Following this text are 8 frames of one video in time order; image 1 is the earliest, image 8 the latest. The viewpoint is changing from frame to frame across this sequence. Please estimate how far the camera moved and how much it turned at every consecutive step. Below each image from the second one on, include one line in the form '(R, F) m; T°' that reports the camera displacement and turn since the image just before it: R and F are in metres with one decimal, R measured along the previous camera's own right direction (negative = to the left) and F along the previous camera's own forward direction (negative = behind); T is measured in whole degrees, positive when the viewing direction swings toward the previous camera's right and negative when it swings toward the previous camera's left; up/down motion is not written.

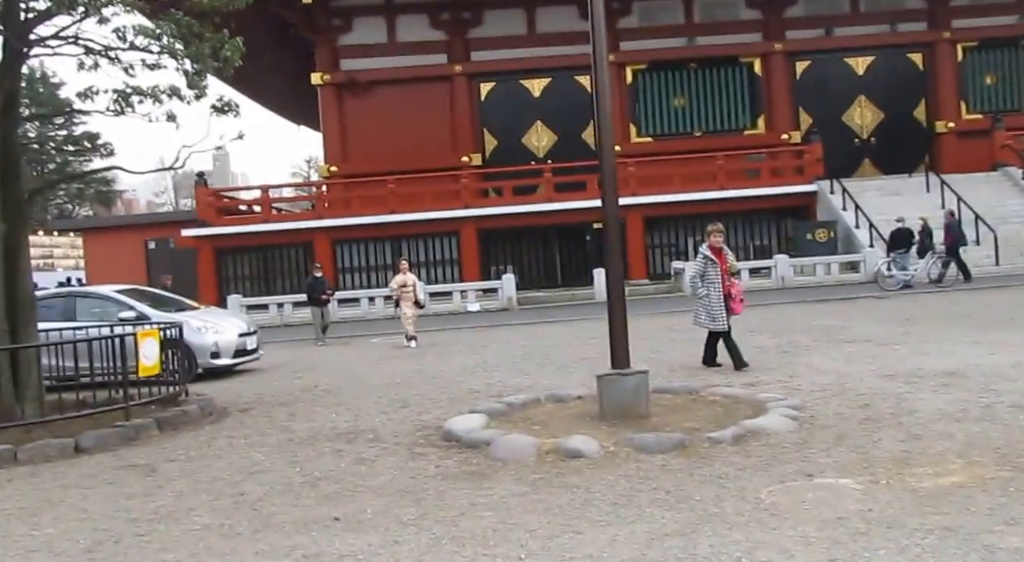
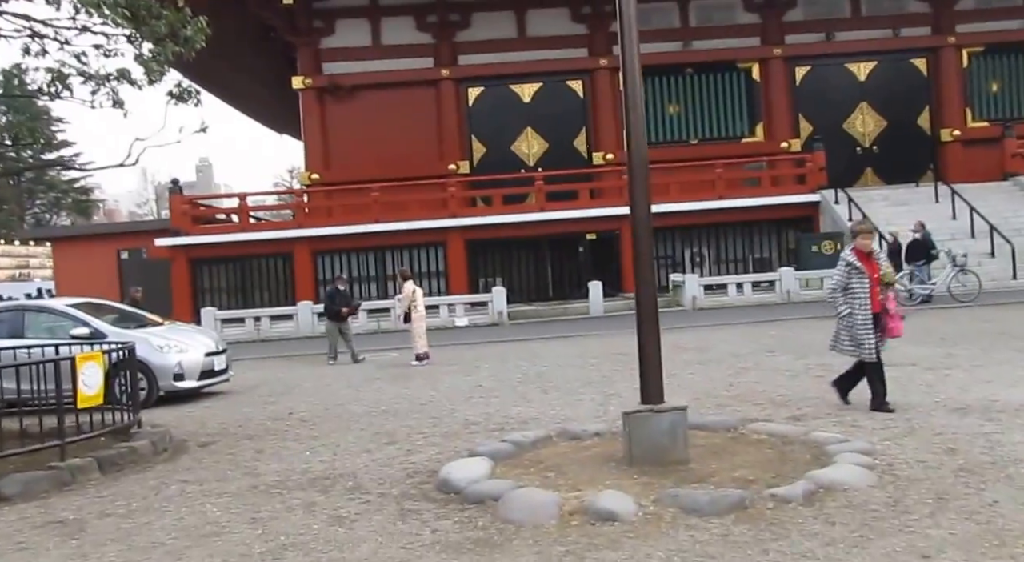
(-0.2, +1.3) m; +1°
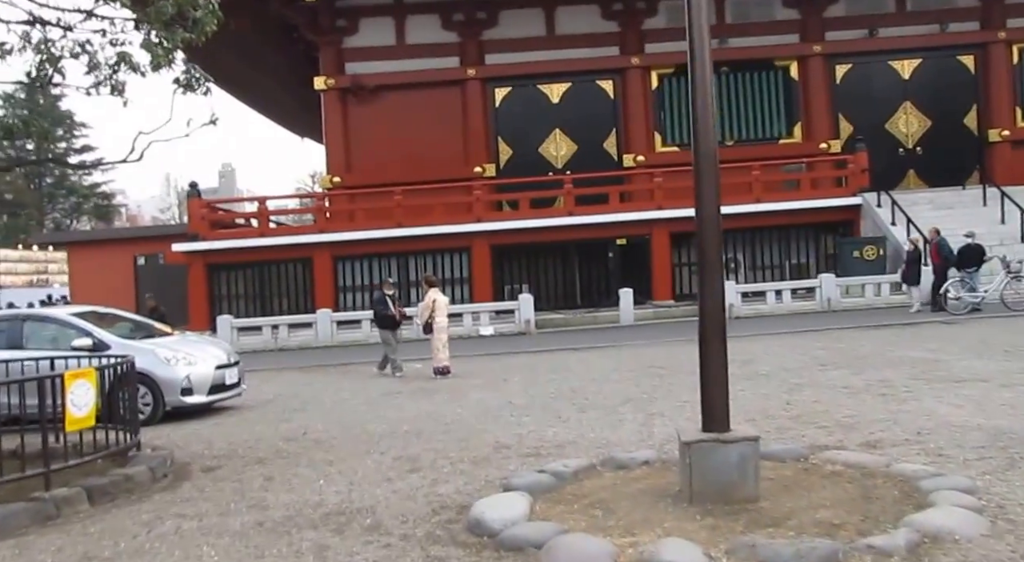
(-0.1, +0.9) m; -1°
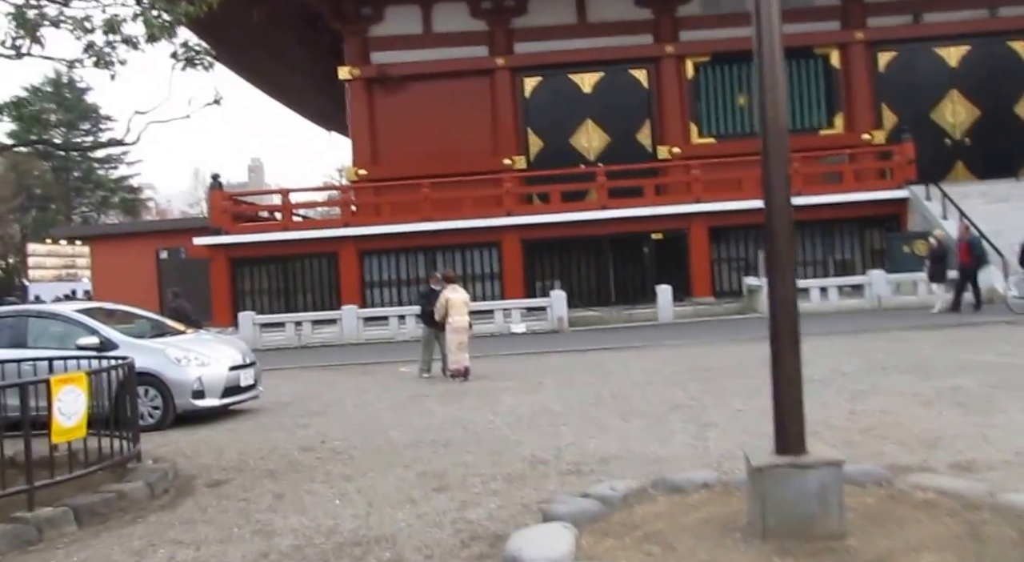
(-0.1, +0.8) m; -2°
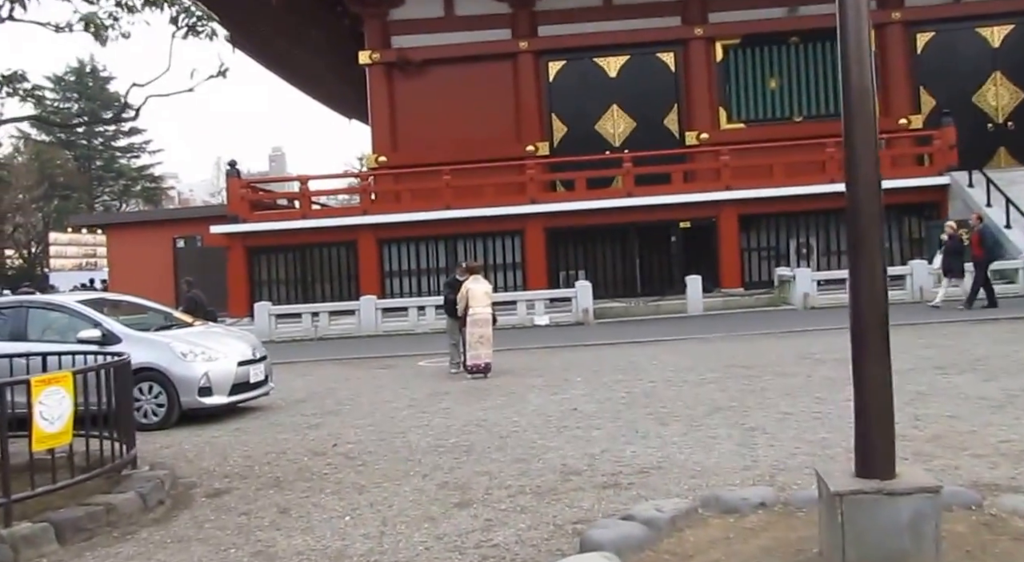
(-0.1, +0.7) m; -1°
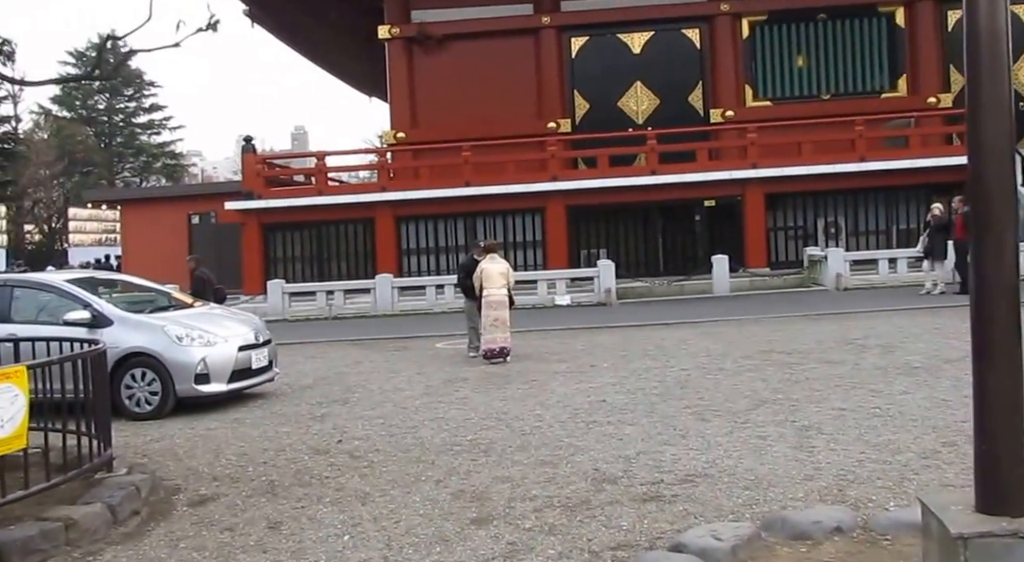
(0.0, +0.8) m; -1°
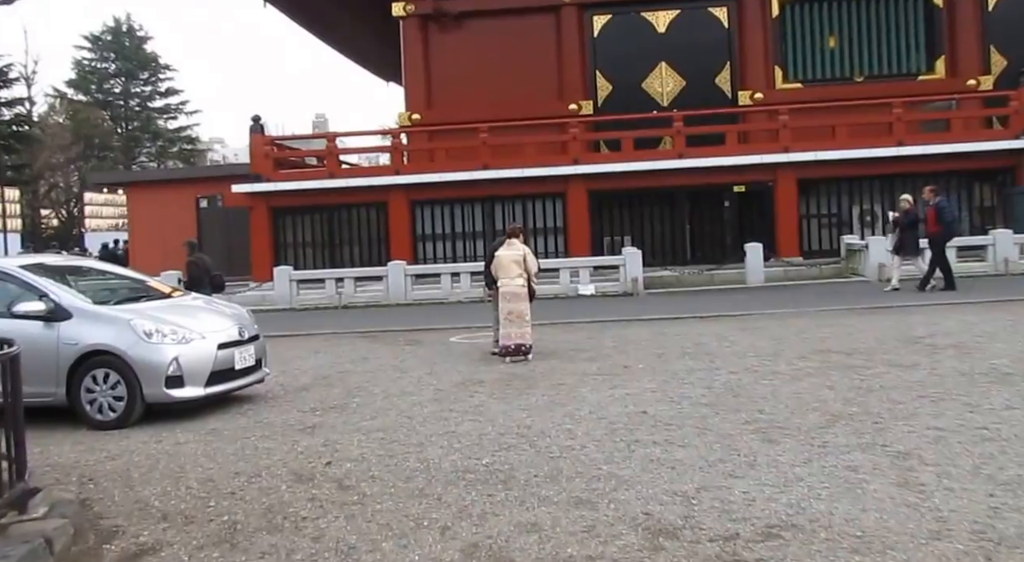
(-0.1, +1.3) m; -1°
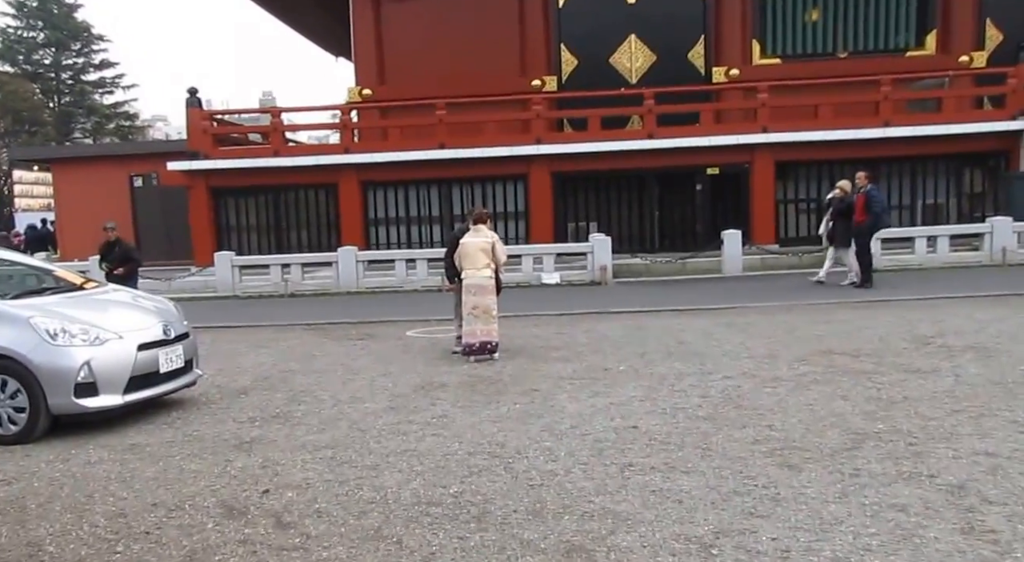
(-0.1, +1.0) m; +3°
